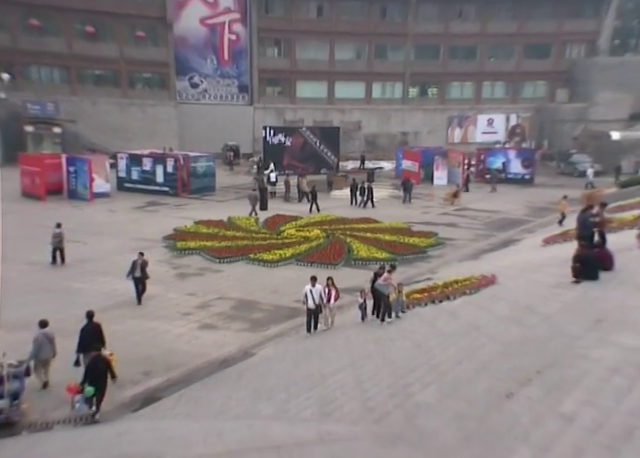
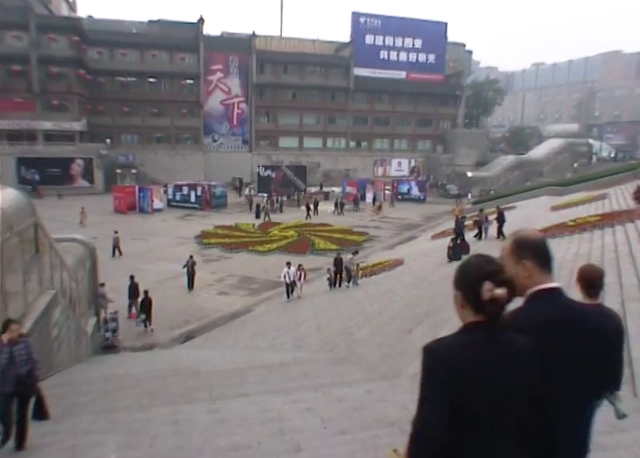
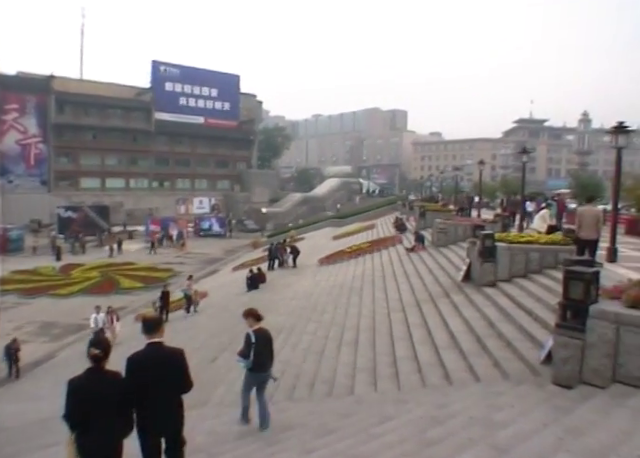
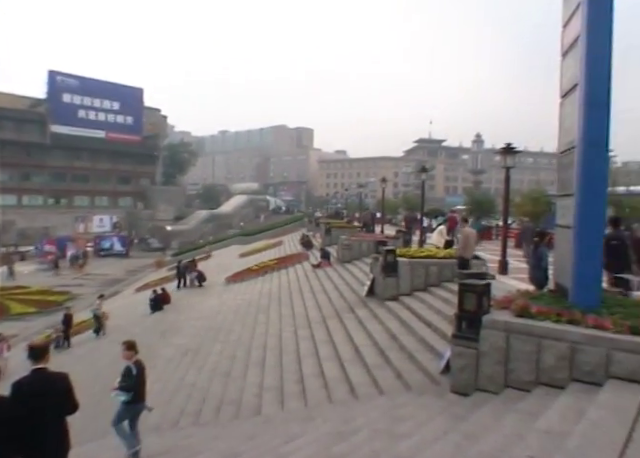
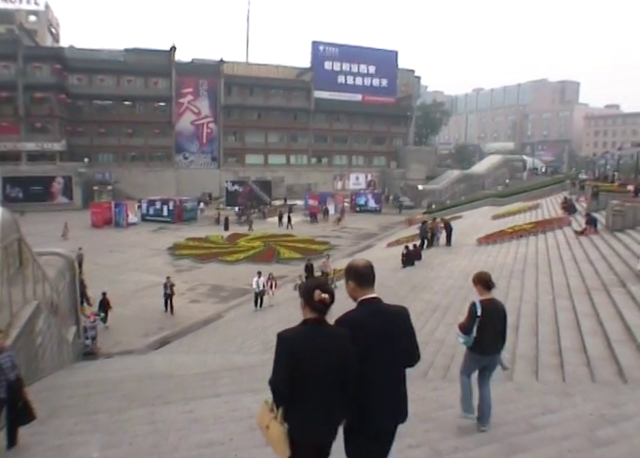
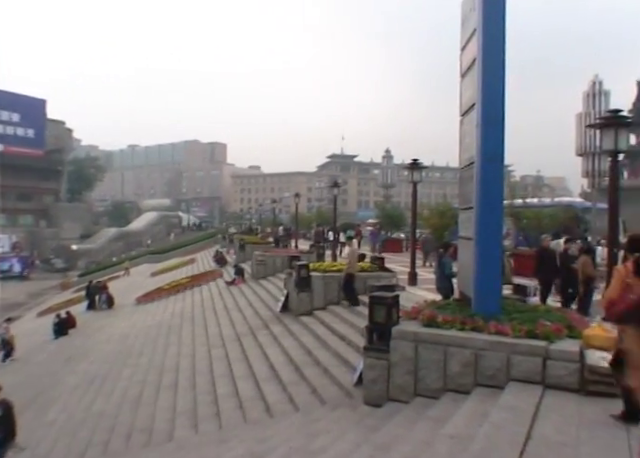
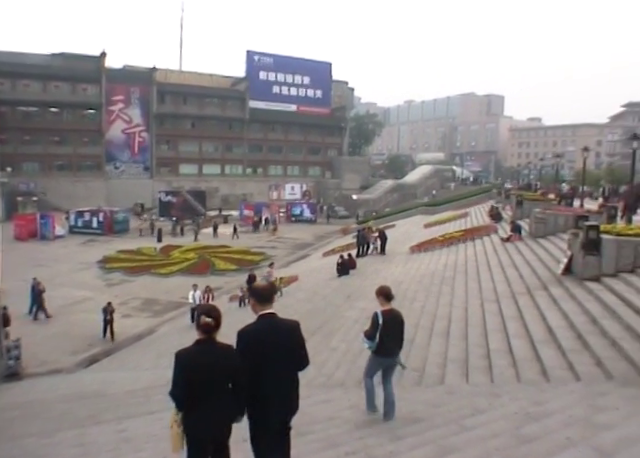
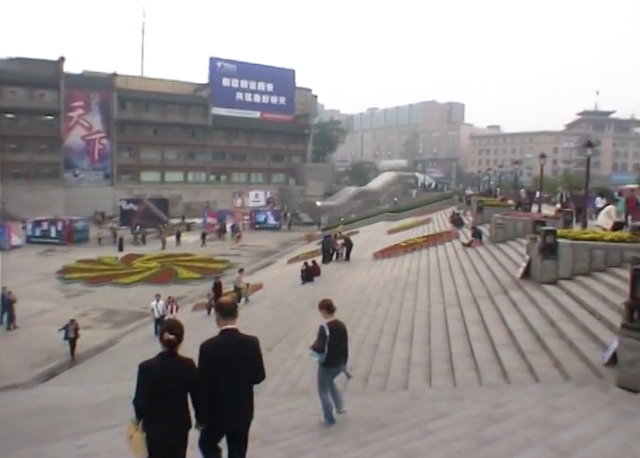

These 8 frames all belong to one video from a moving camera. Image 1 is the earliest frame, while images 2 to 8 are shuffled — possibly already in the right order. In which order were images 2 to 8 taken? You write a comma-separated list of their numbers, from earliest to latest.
2, 5, 7, 8, 3, 4, 6
